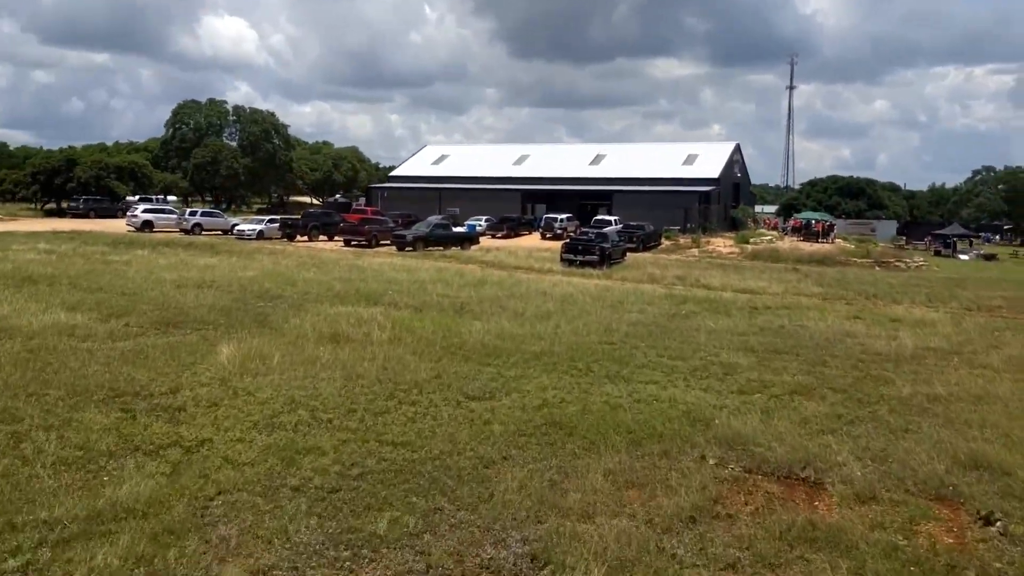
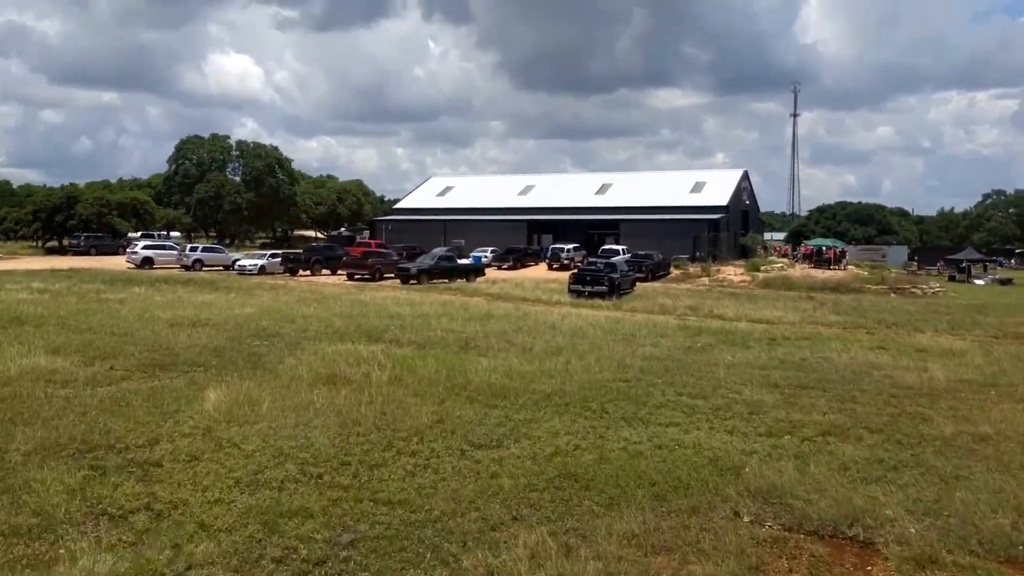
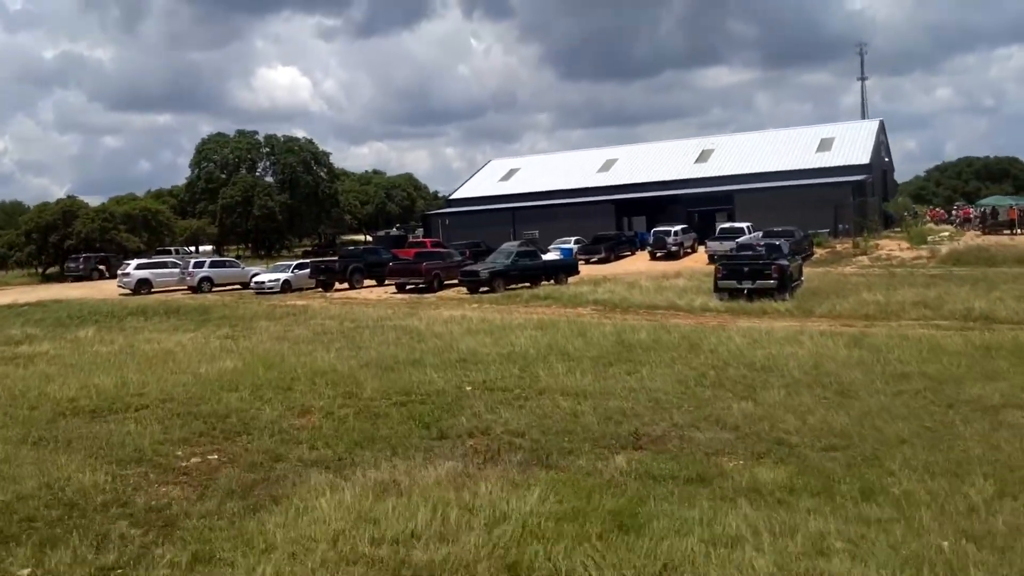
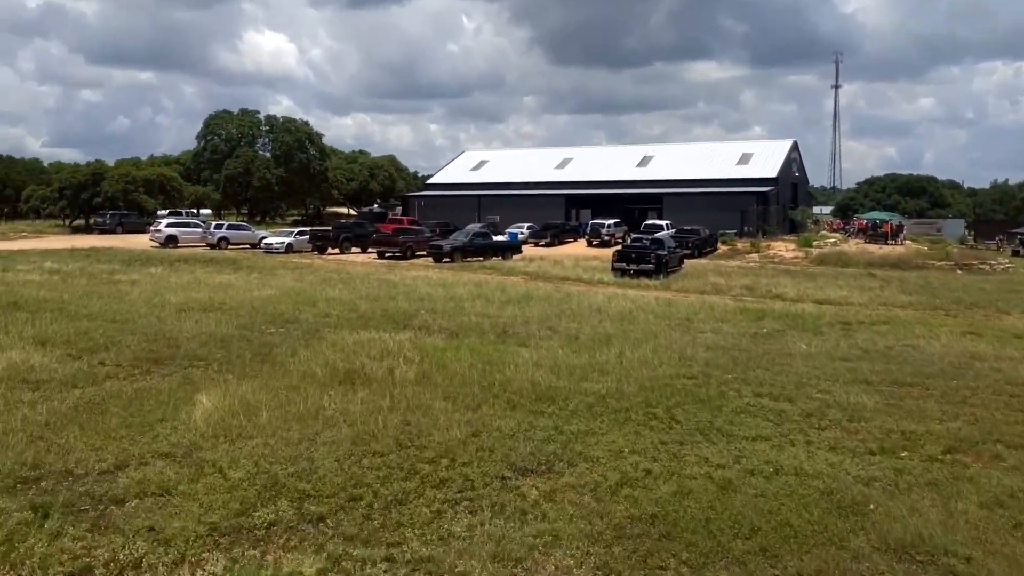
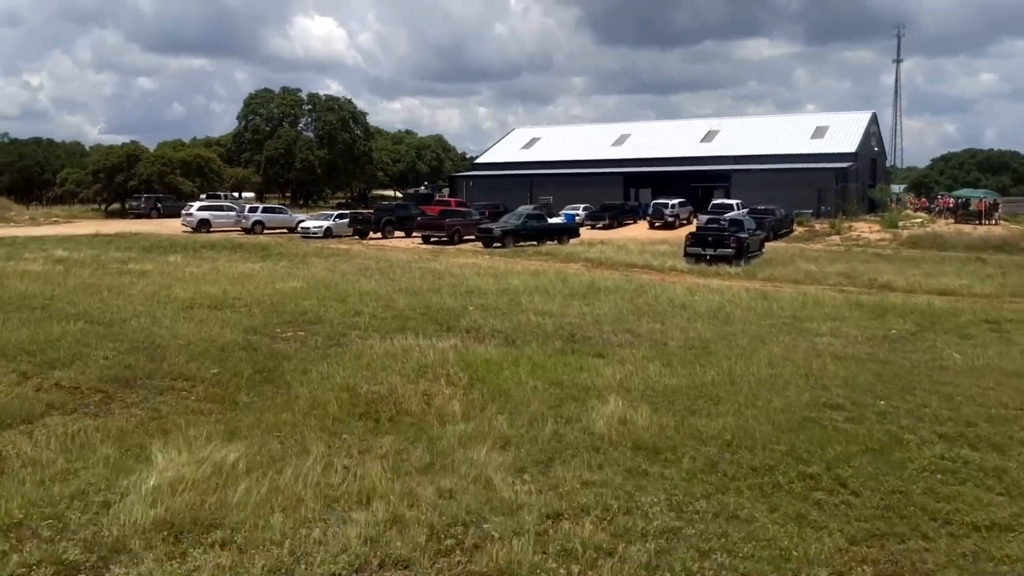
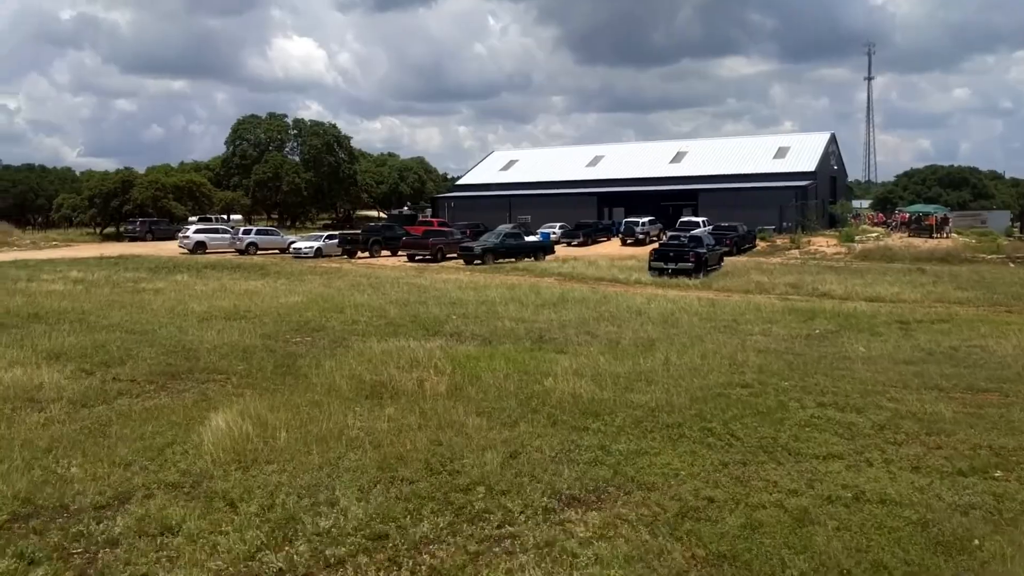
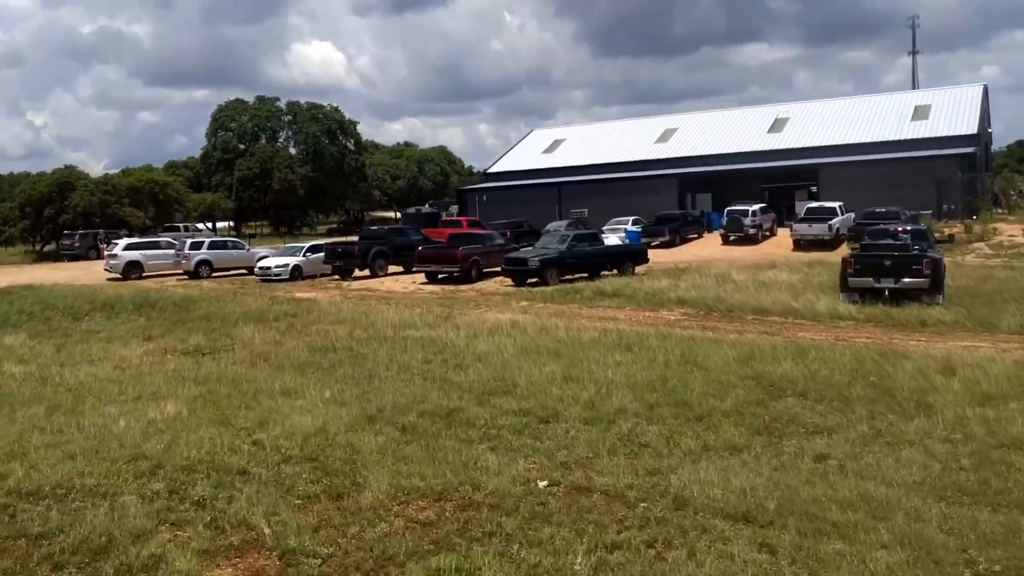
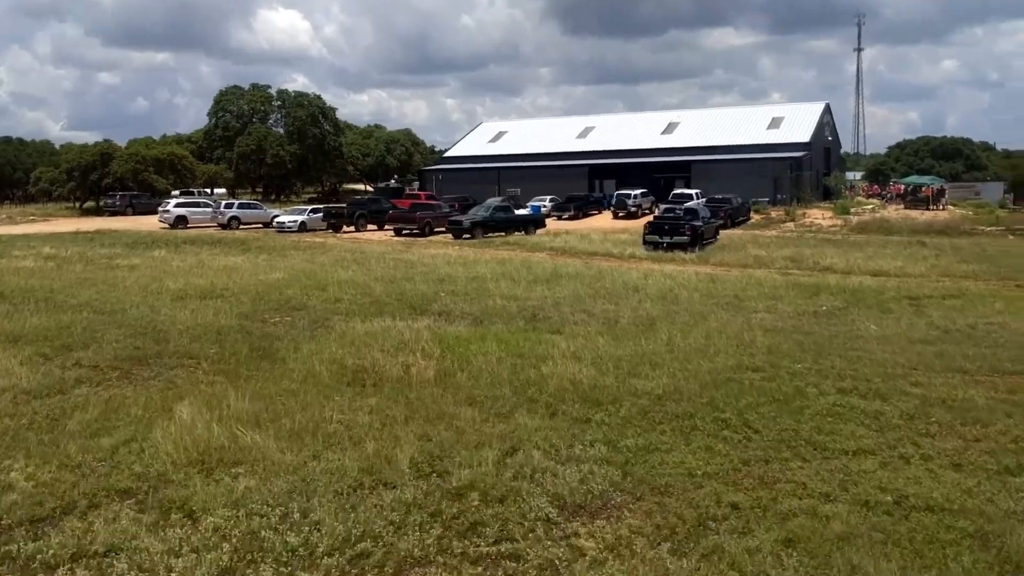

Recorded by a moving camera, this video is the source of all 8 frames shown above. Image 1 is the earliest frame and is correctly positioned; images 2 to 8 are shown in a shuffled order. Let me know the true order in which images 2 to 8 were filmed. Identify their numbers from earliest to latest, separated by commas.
2, 4, 6, 8, 5, 3, 7
